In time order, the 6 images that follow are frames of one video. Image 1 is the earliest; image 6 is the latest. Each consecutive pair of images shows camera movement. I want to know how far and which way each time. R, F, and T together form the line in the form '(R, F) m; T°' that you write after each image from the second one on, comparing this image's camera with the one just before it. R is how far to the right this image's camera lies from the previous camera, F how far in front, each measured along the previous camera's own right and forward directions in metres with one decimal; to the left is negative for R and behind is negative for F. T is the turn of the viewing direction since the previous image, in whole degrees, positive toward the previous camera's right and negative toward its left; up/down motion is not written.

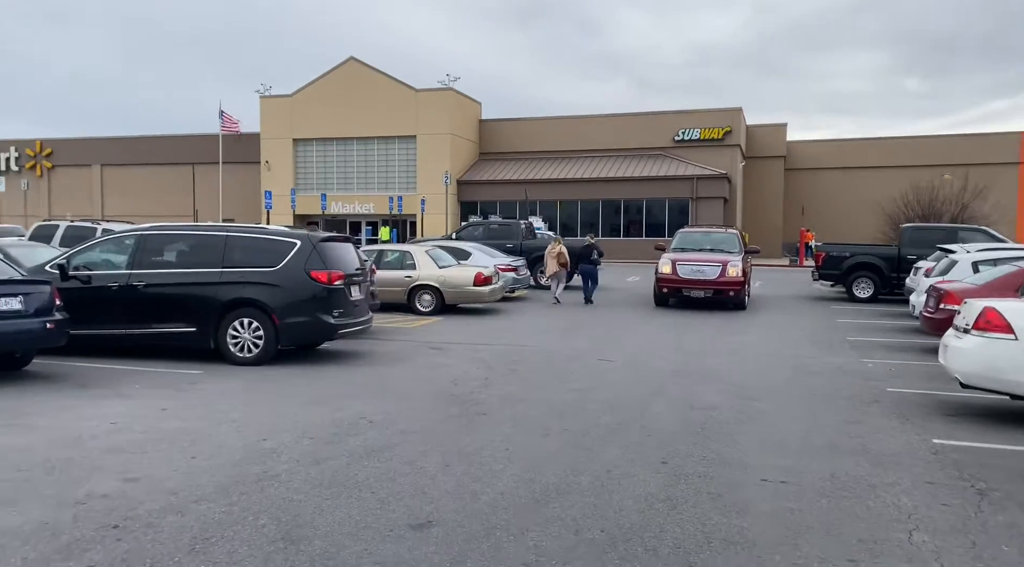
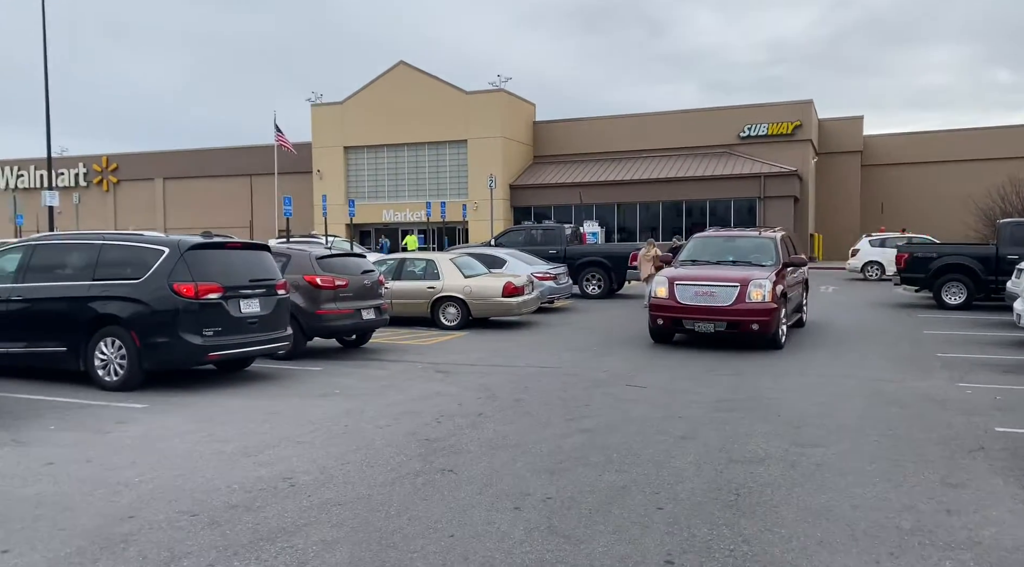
(+0.7, +2.0) m; -5°
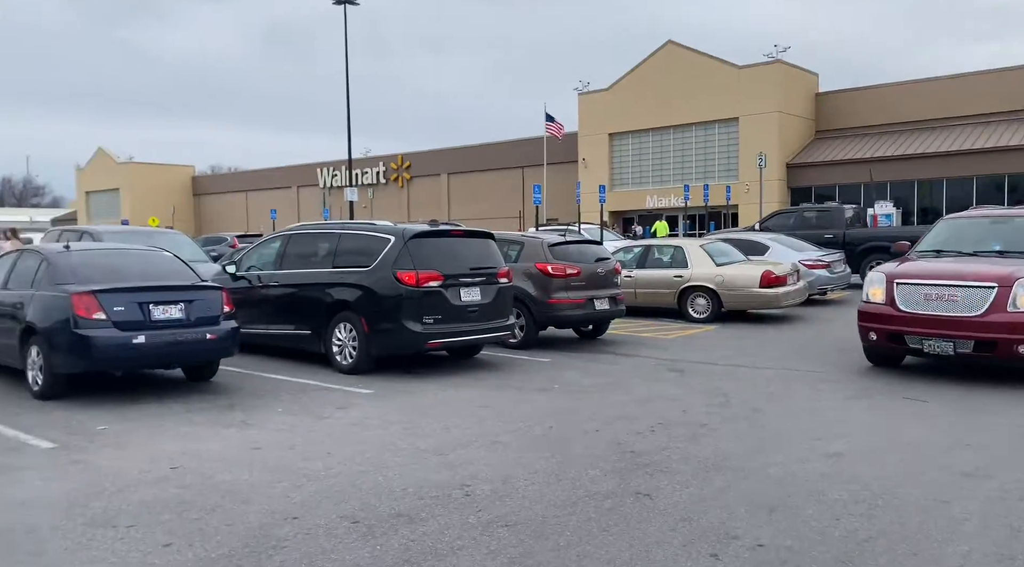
(+0.4, +0.9) m; -18°
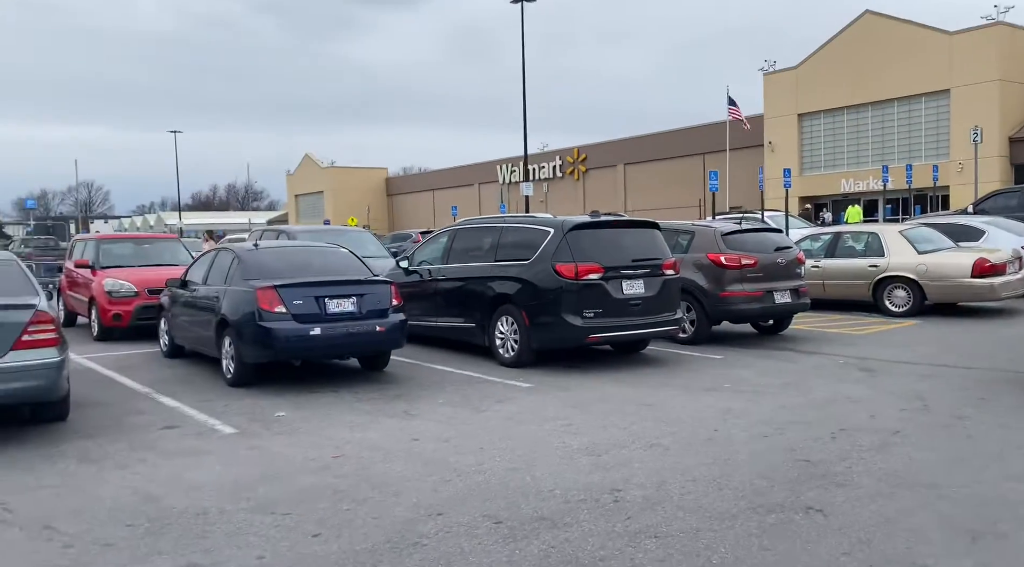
(+0.2, +0.3) m; -12°
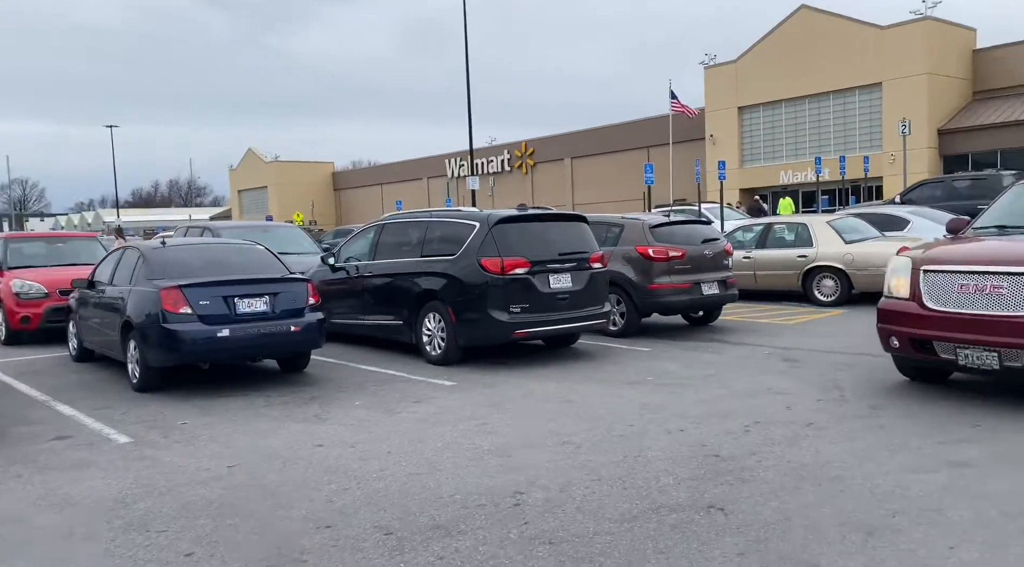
(+0.3, +0.2) m; +3°
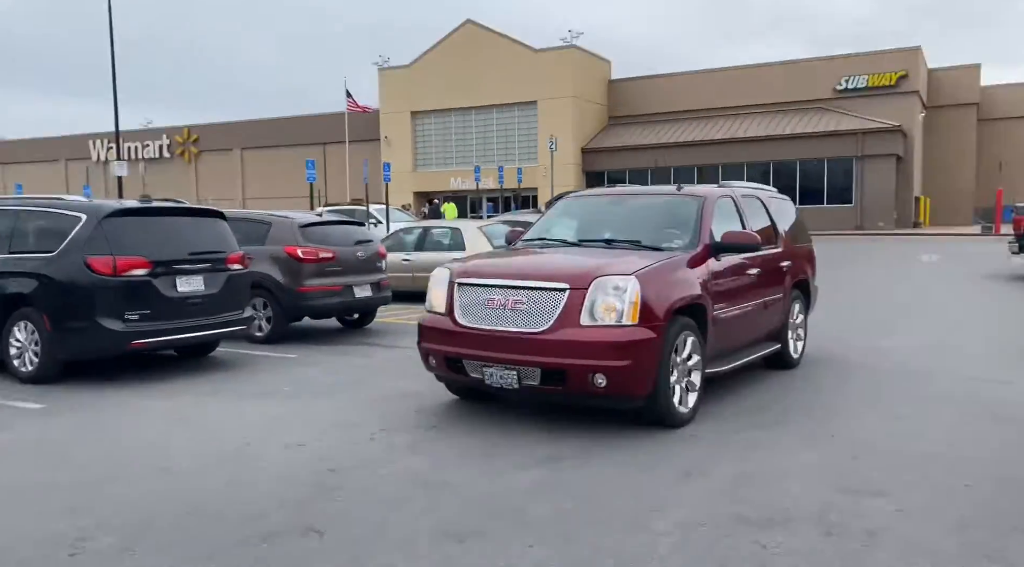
(+0.4, +0.3) m; +21°
